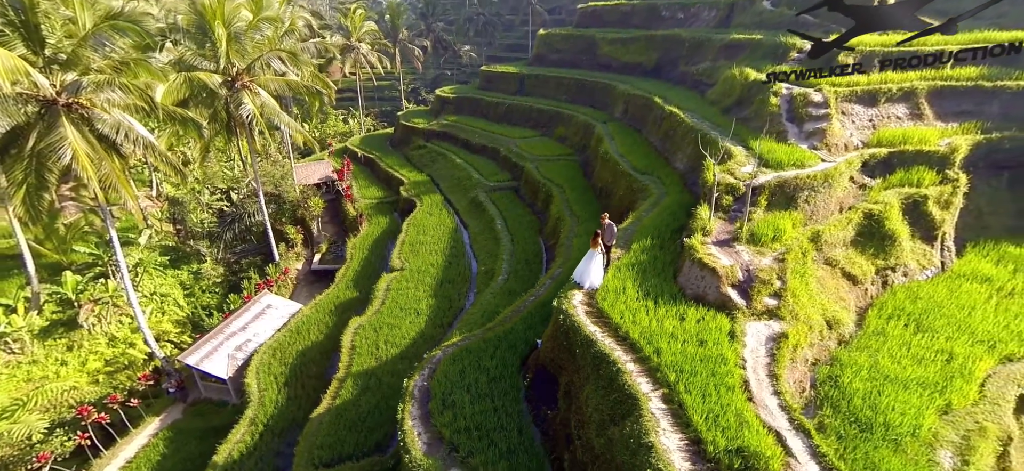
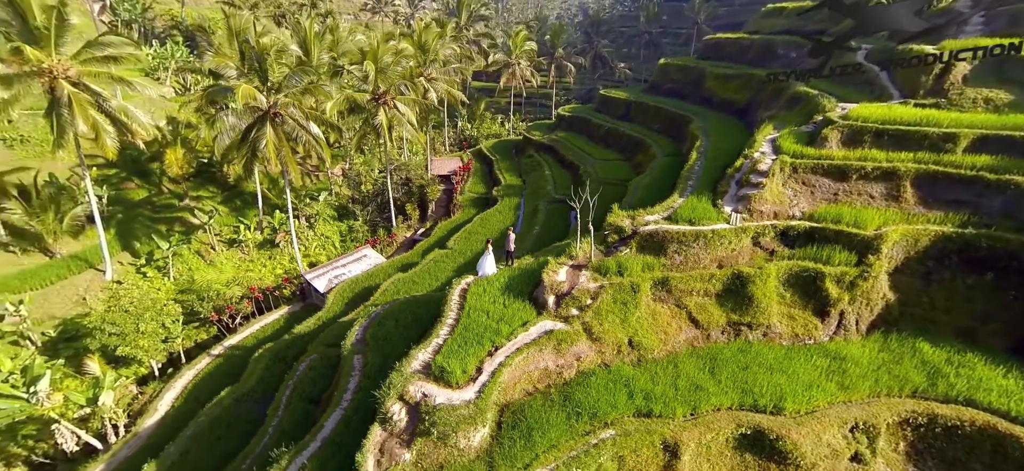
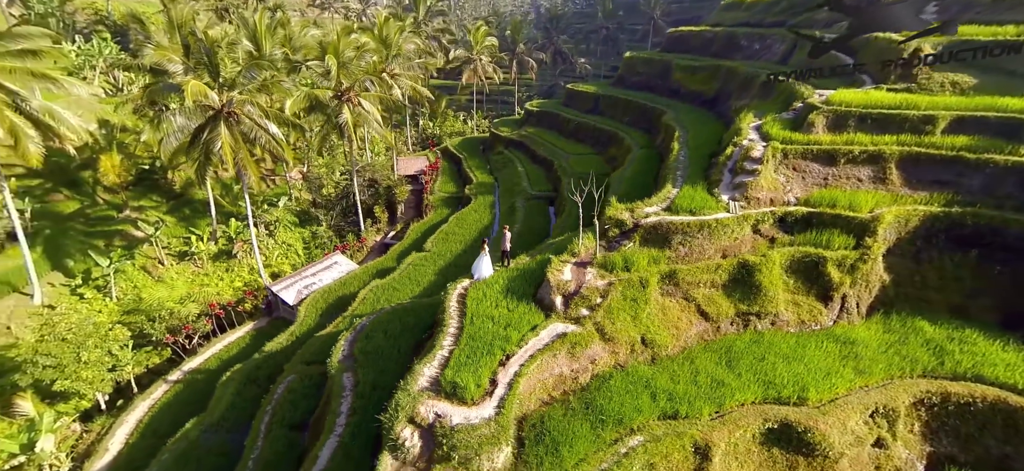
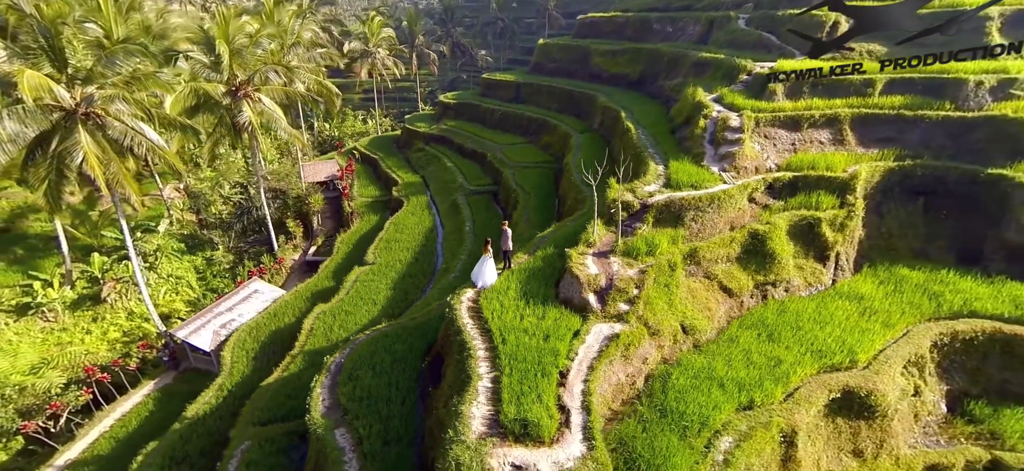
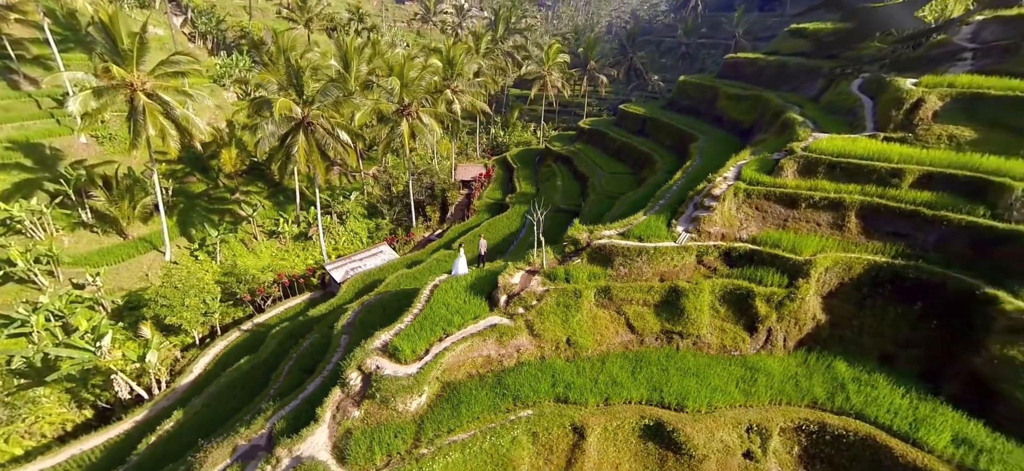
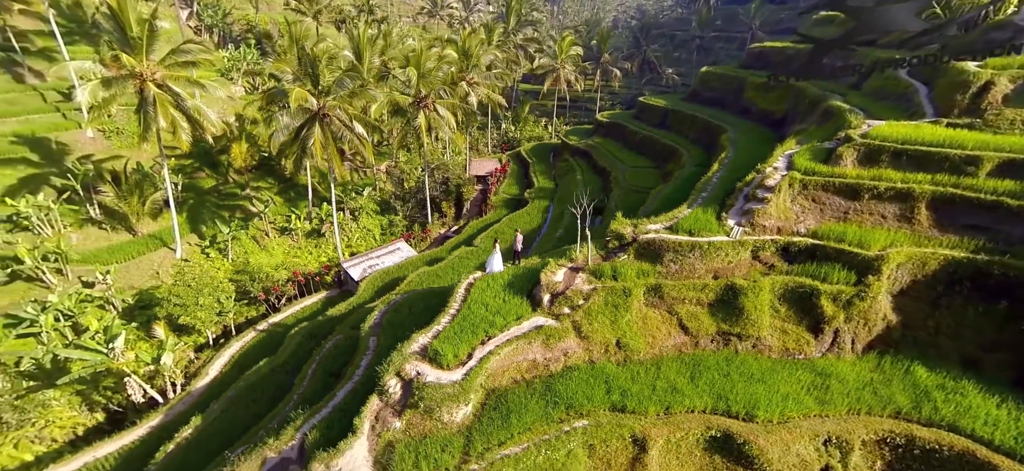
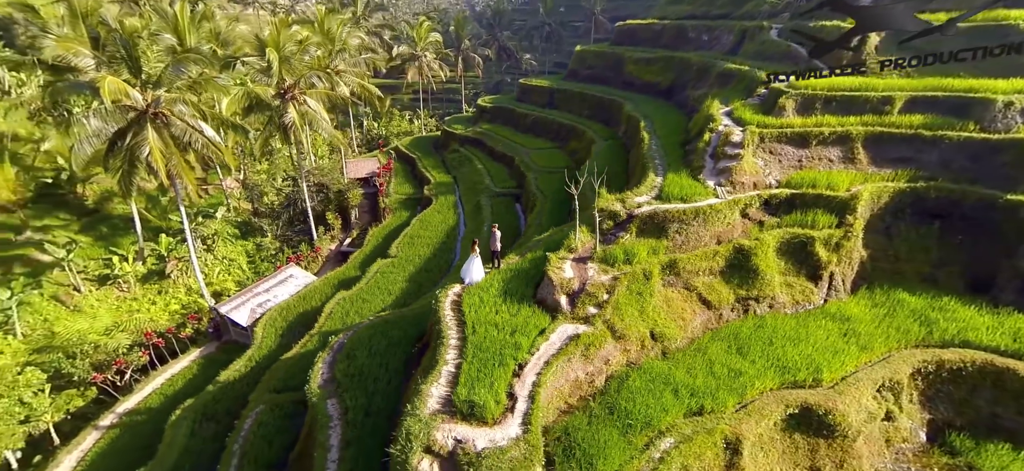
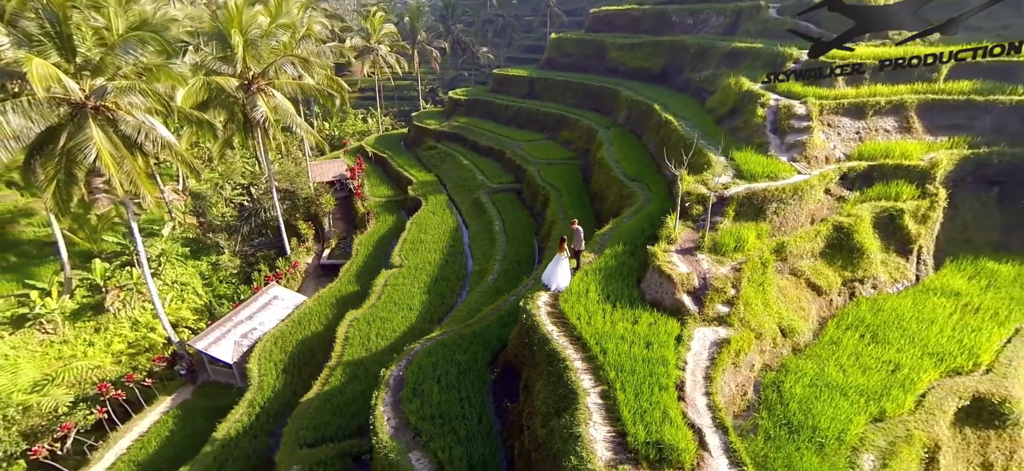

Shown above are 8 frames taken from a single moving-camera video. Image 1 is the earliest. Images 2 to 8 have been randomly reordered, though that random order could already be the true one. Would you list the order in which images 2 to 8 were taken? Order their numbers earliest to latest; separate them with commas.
8, 4, 7, 3, 2, 6, 5
